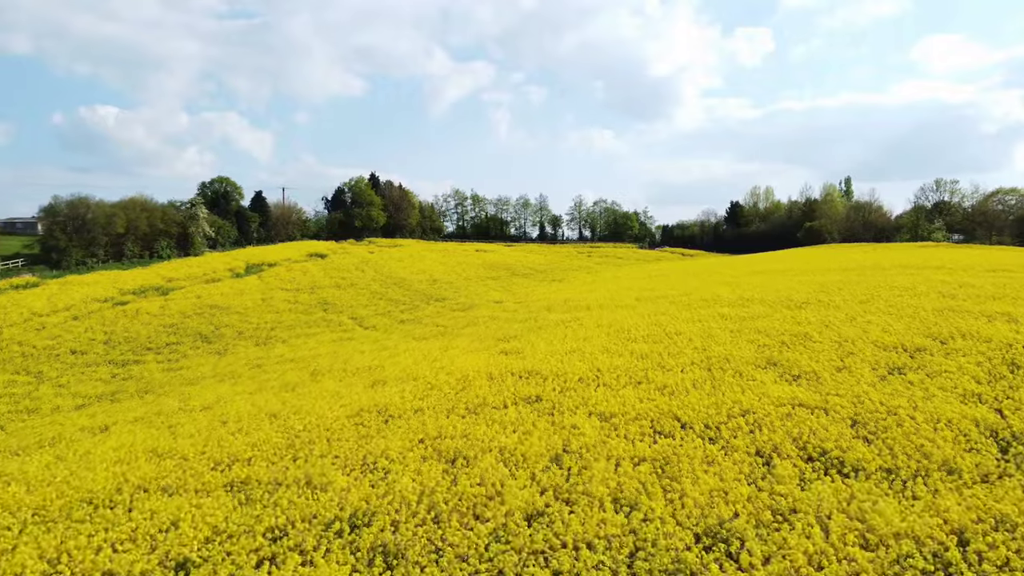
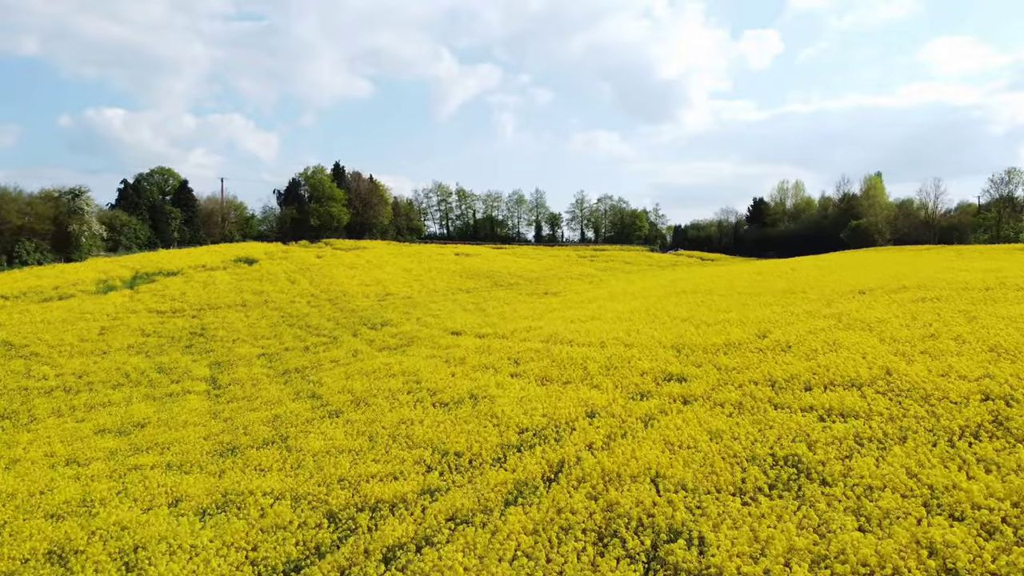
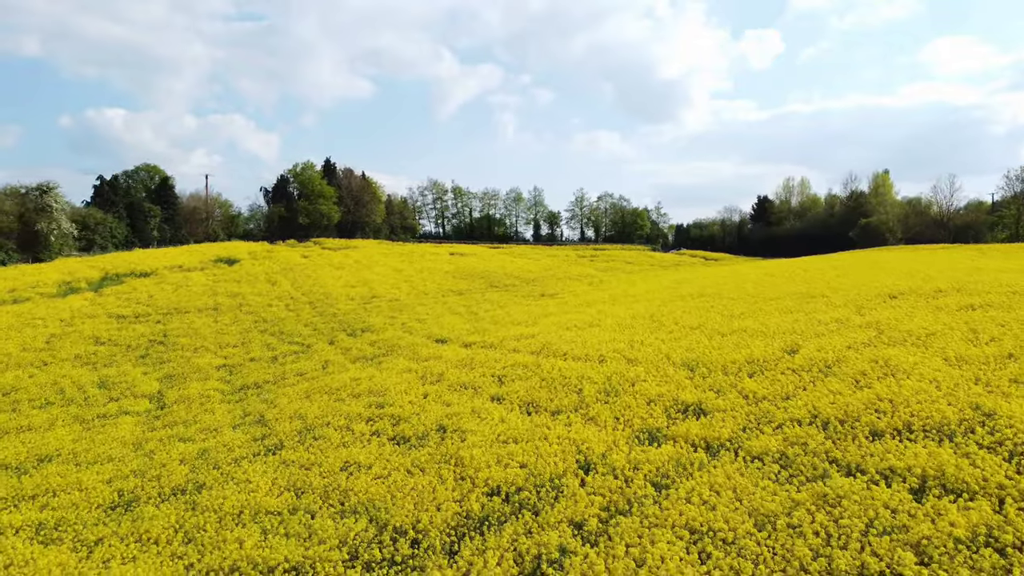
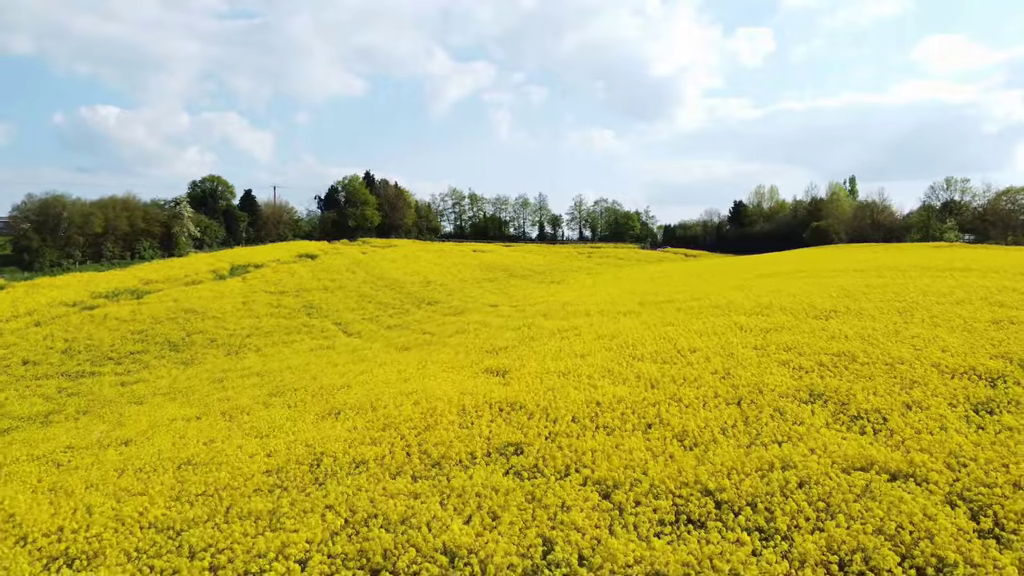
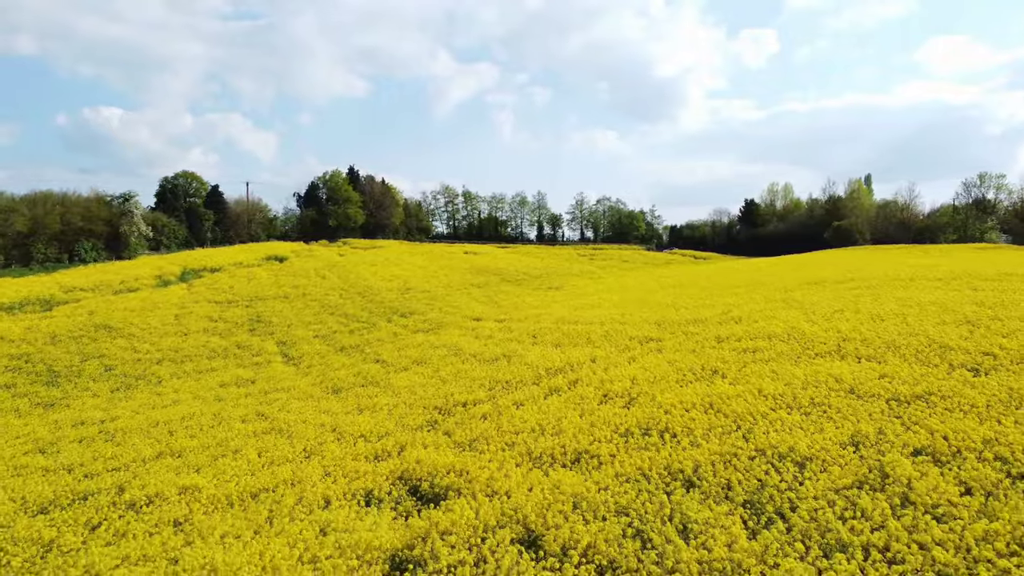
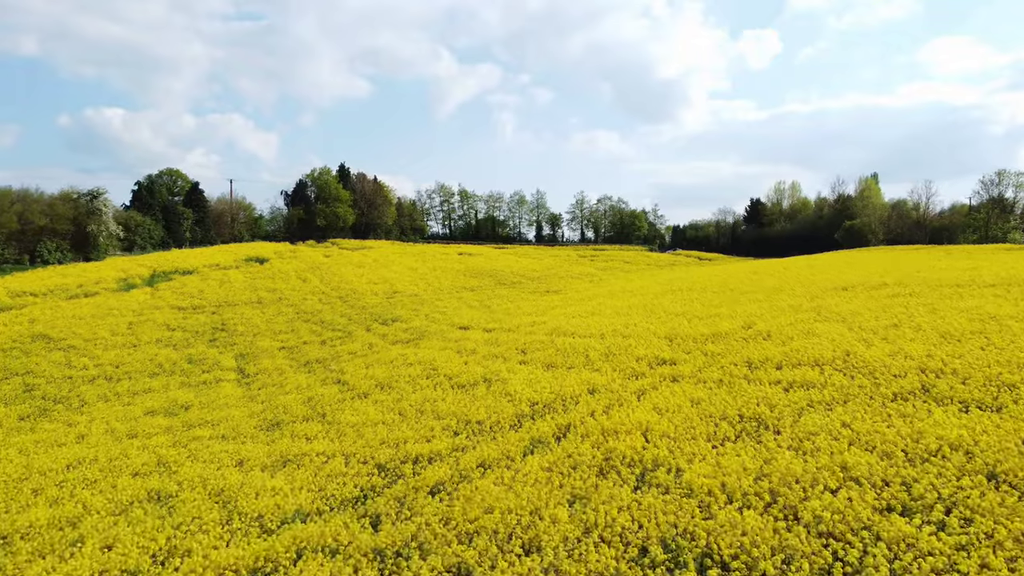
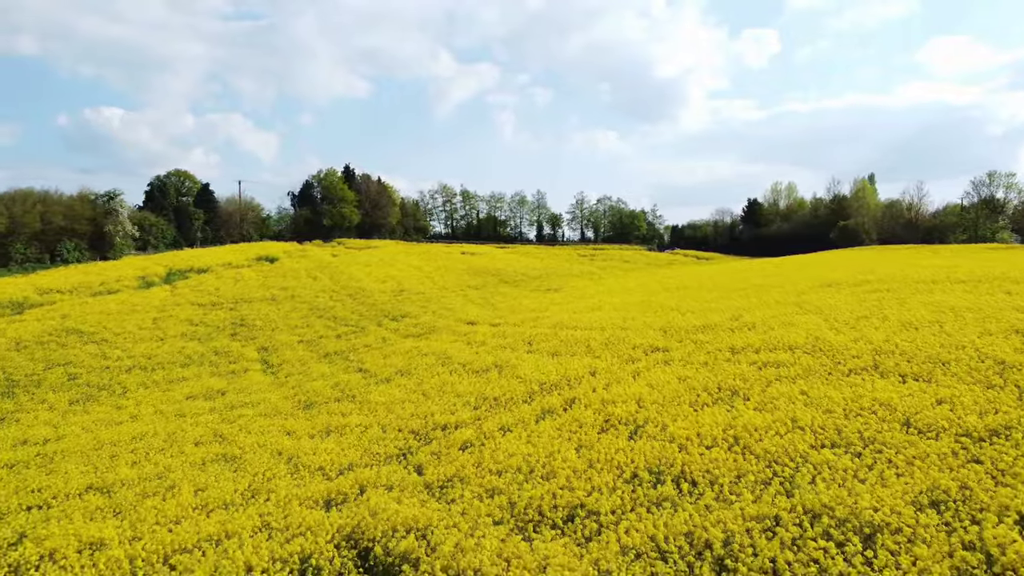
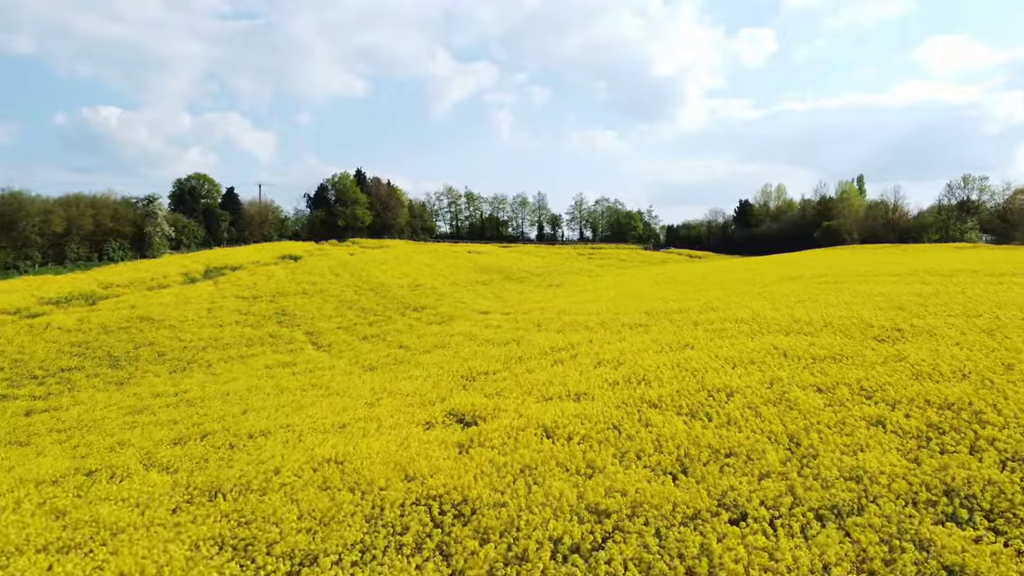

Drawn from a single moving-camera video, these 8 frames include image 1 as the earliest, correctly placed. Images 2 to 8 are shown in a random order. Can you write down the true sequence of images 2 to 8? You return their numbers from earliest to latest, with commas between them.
4, 8, 5, 7, 6, 2, 3
